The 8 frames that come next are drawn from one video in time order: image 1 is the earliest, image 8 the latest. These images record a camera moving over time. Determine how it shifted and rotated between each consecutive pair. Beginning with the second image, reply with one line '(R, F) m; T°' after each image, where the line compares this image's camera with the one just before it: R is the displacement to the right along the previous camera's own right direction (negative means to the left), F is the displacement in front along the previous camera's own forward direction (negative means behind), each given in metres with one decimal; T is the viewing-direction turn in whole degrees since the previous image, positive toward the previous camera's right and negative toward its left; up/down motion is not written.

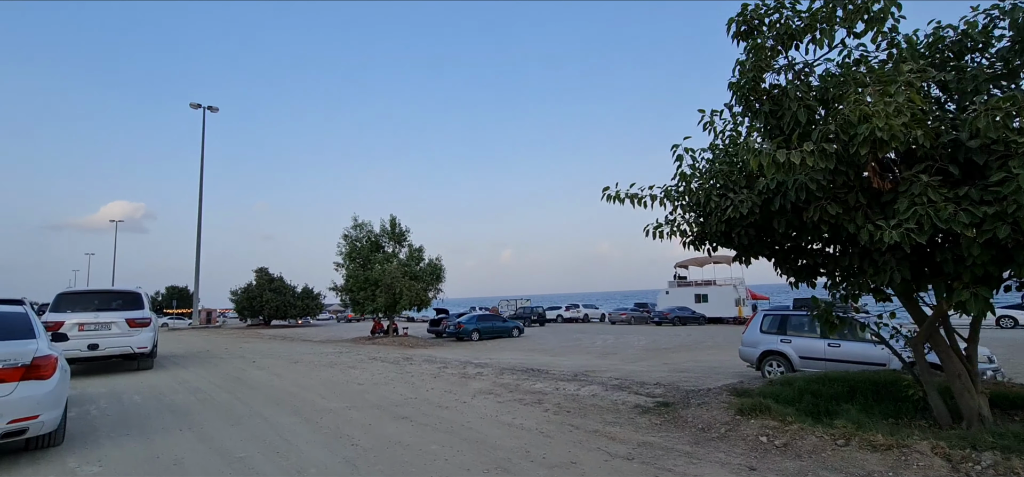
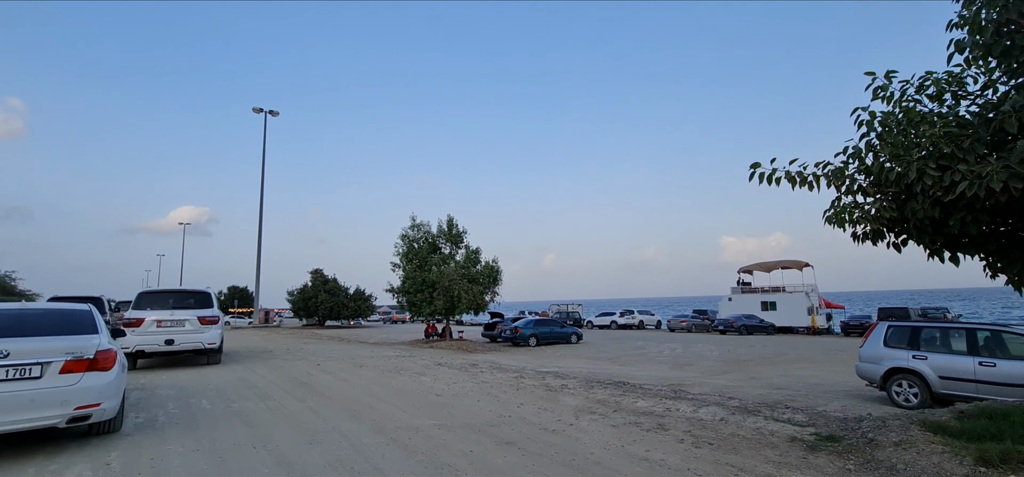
(-1.0, +1.2) m; -5°
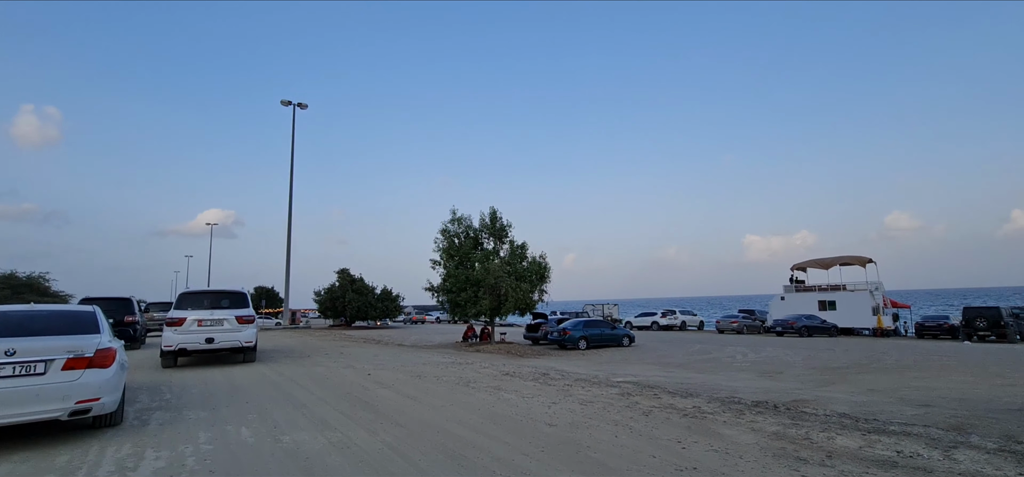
(-1.7, +2.4) m; -2°
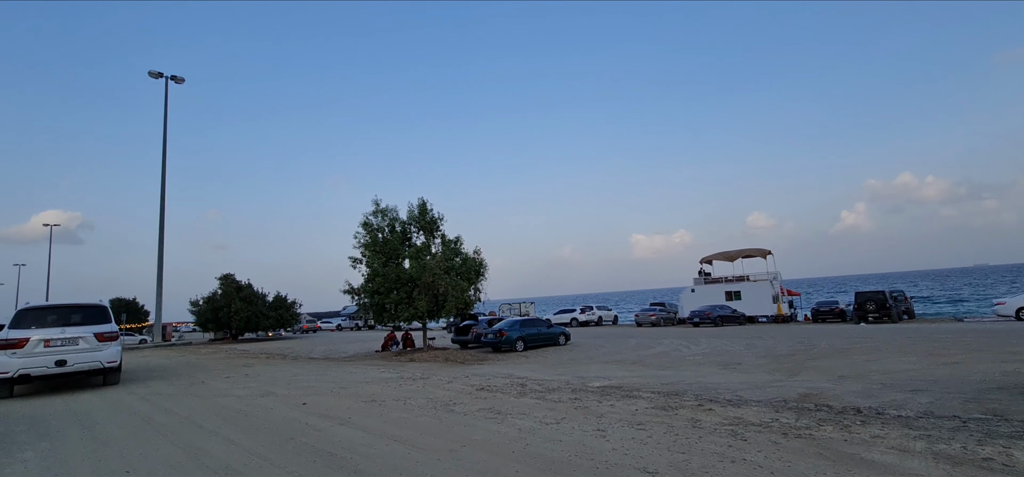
(-1.7, +2.7) m; +12°
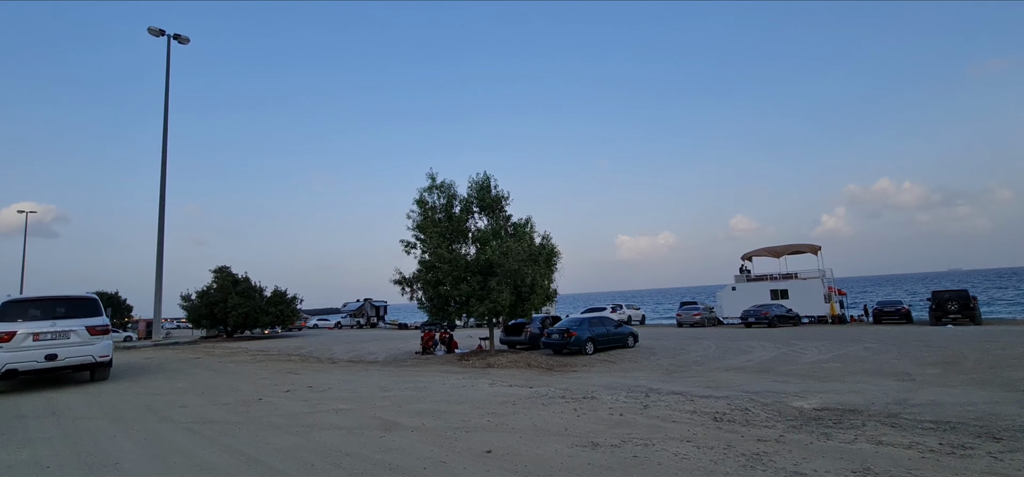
(-4.0, +3.9) m; +2°
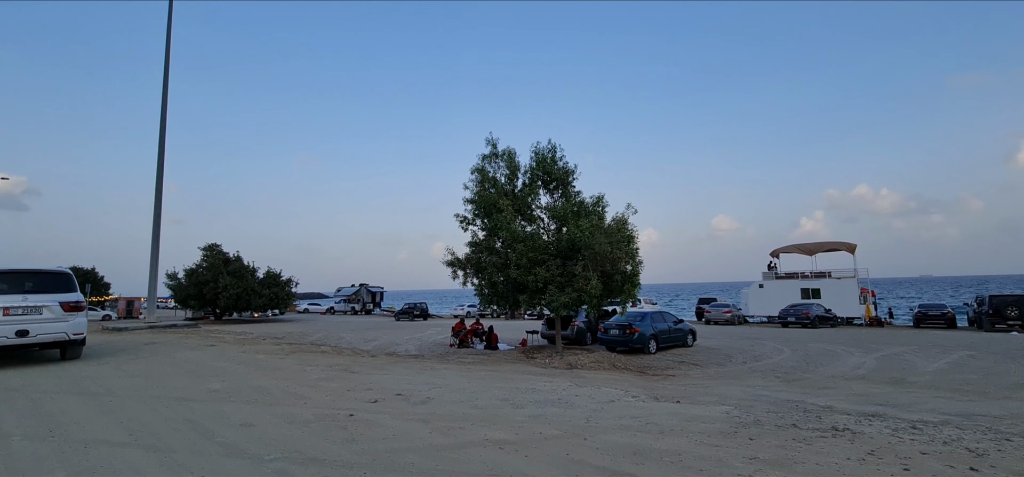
(-3.1, +2.9) m; +2°
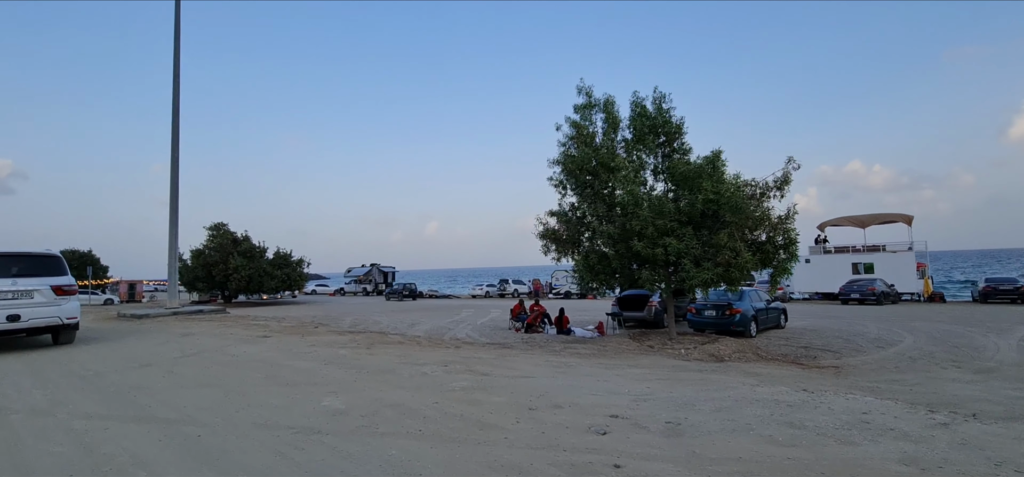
(-3.2, +2.8) m; +1°
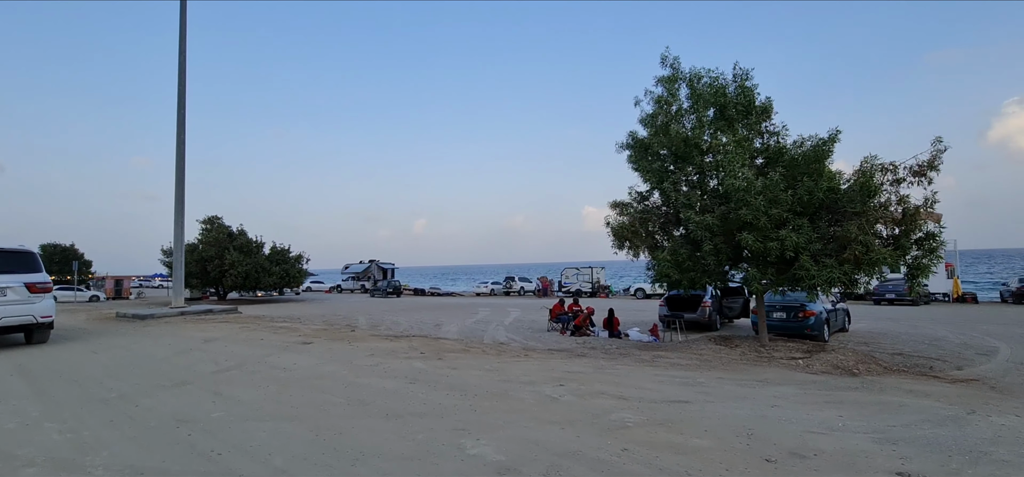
(-2.2, +1.8) m; +1°
